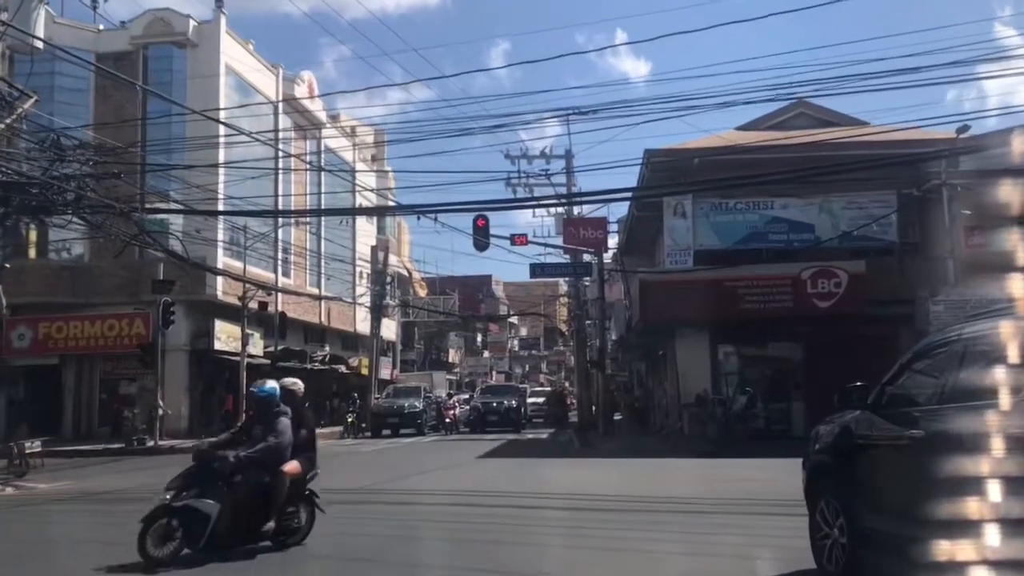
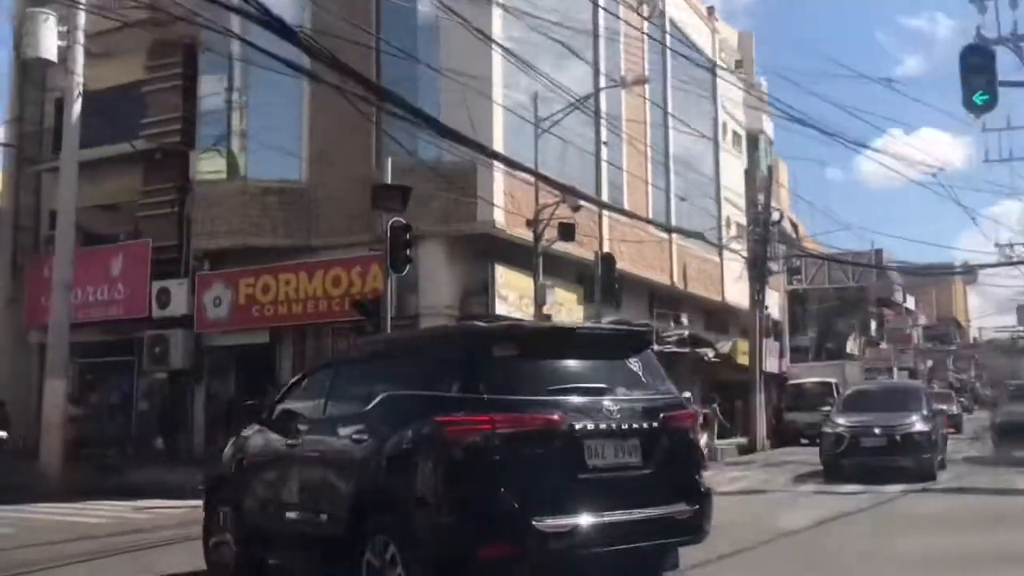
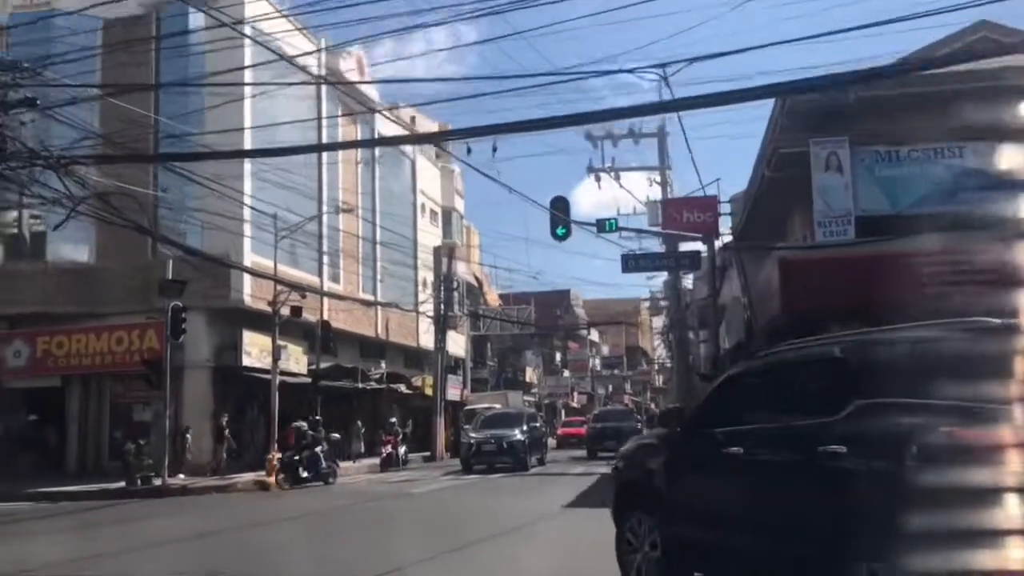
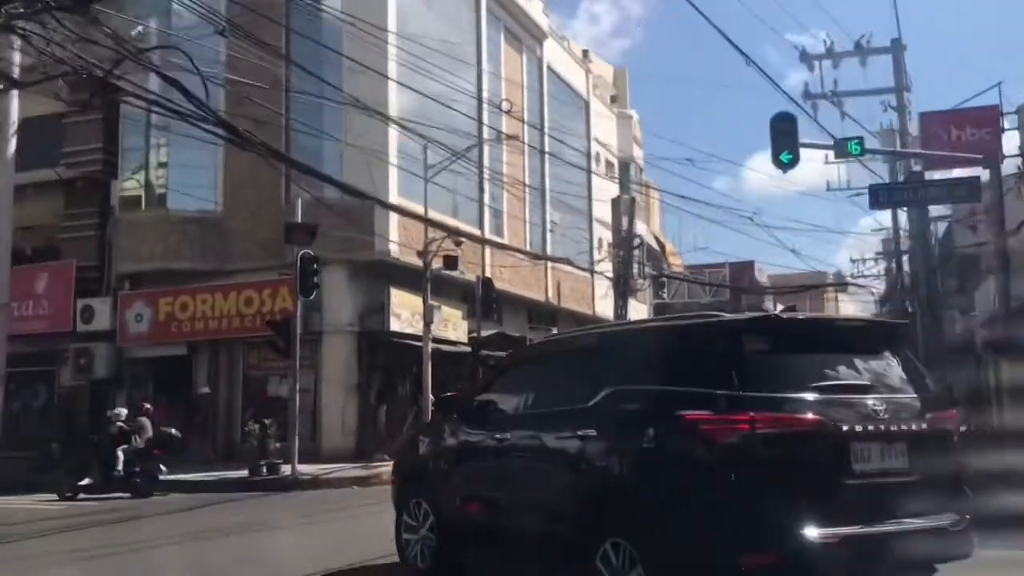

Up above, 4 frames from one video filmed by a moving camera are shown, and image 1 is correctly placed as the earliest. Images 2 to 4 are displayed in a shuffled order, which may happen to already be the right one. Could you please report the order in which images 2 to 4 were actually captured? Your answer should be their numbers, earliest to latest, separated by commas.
3, 4, 2
